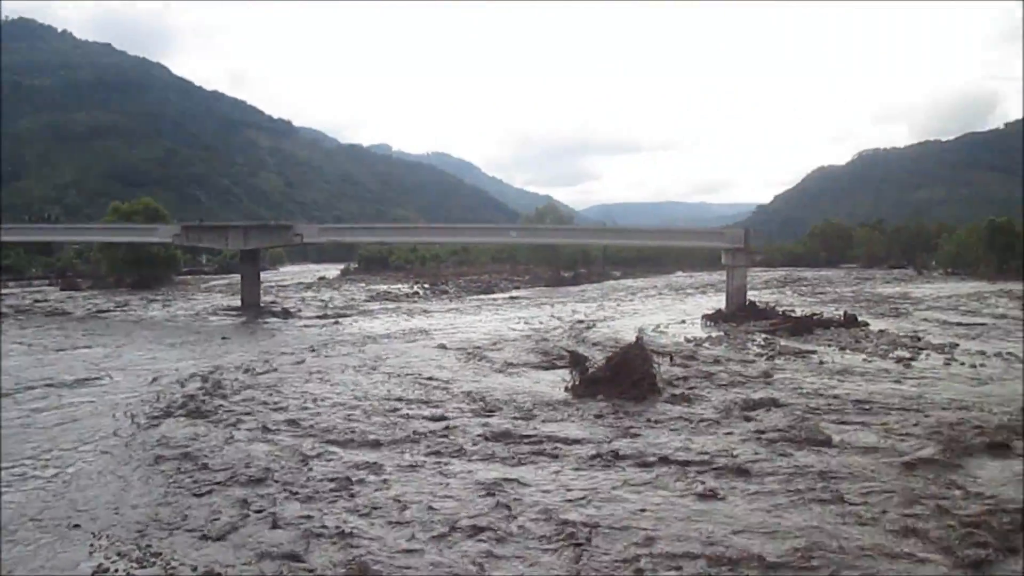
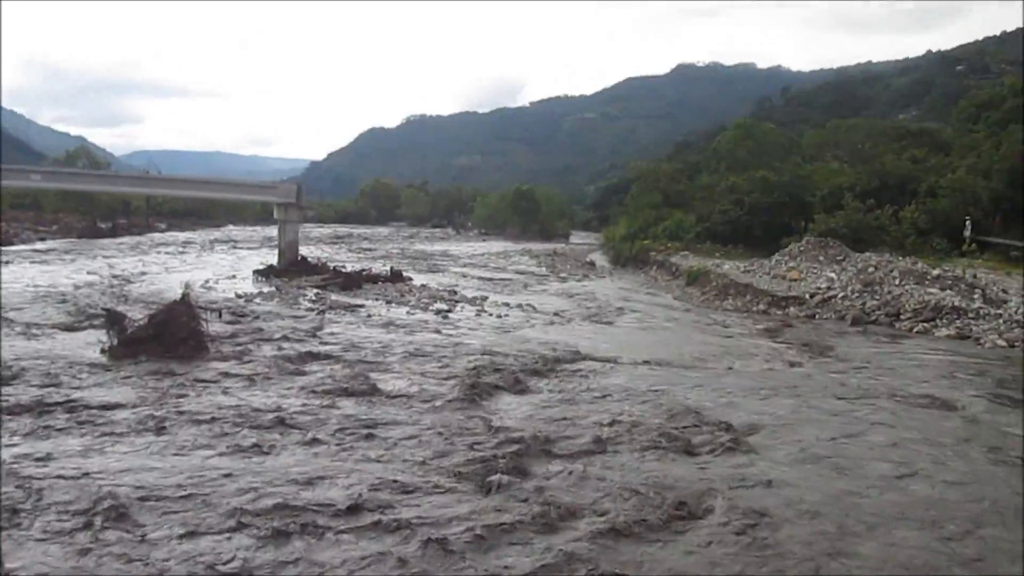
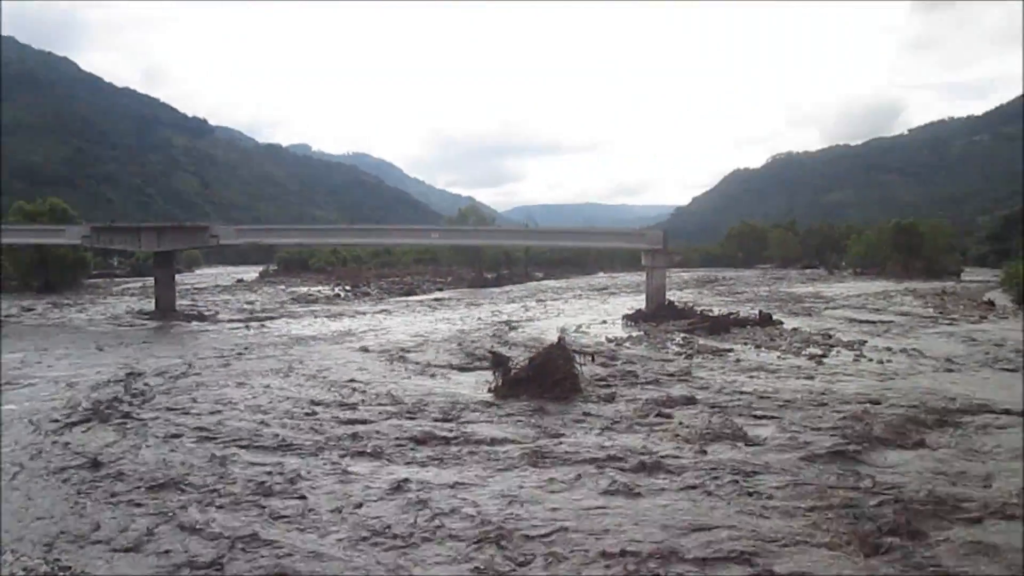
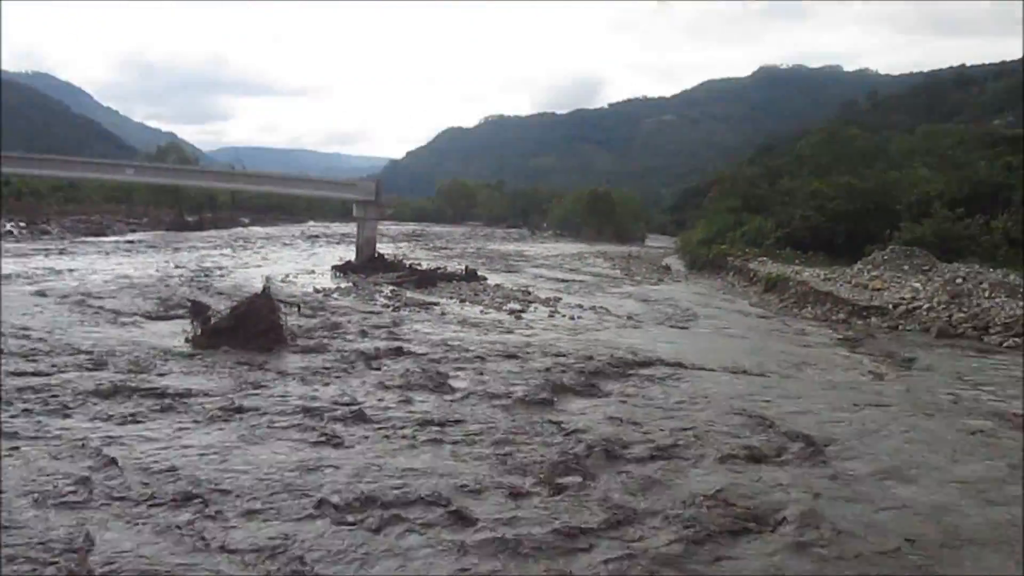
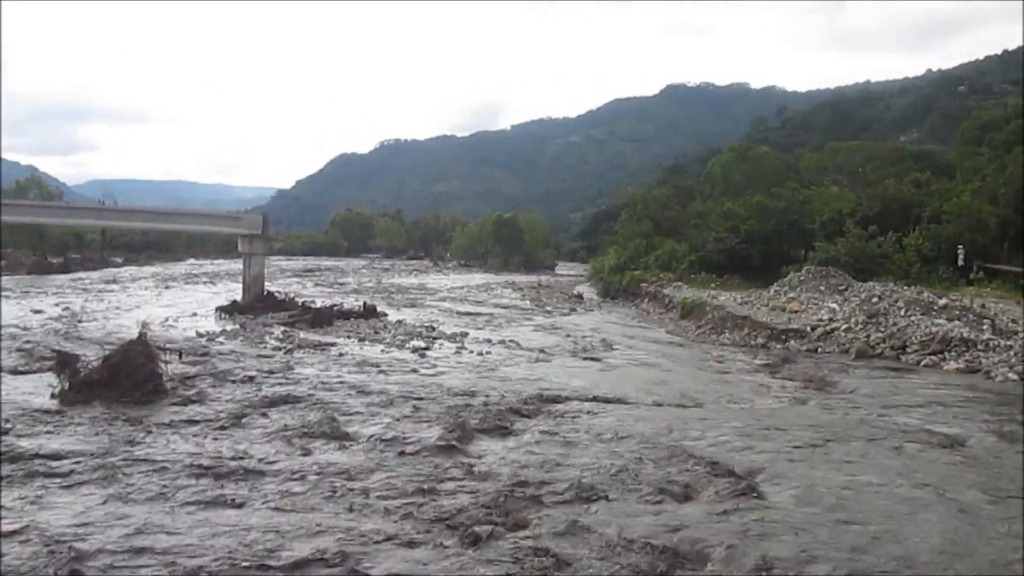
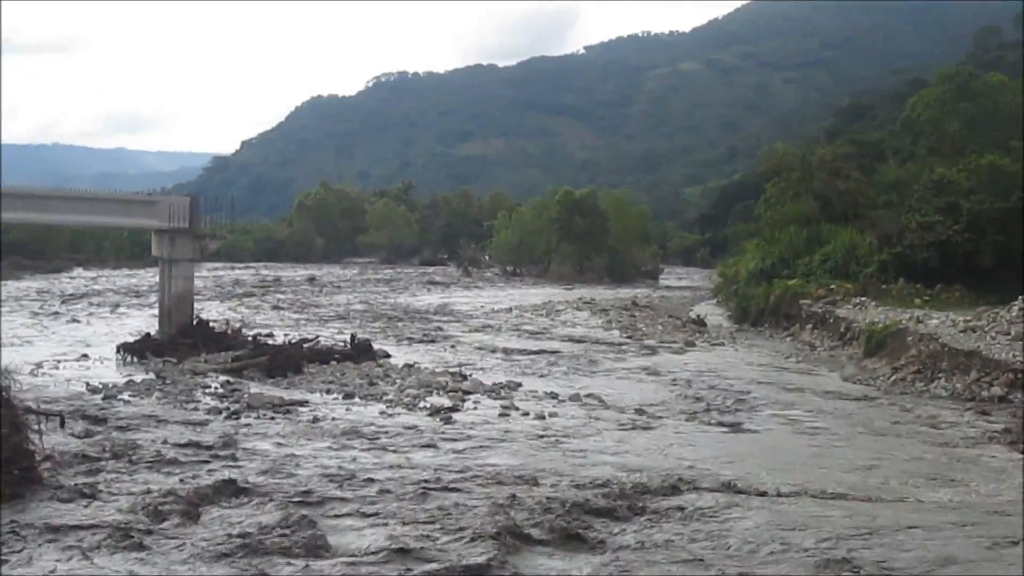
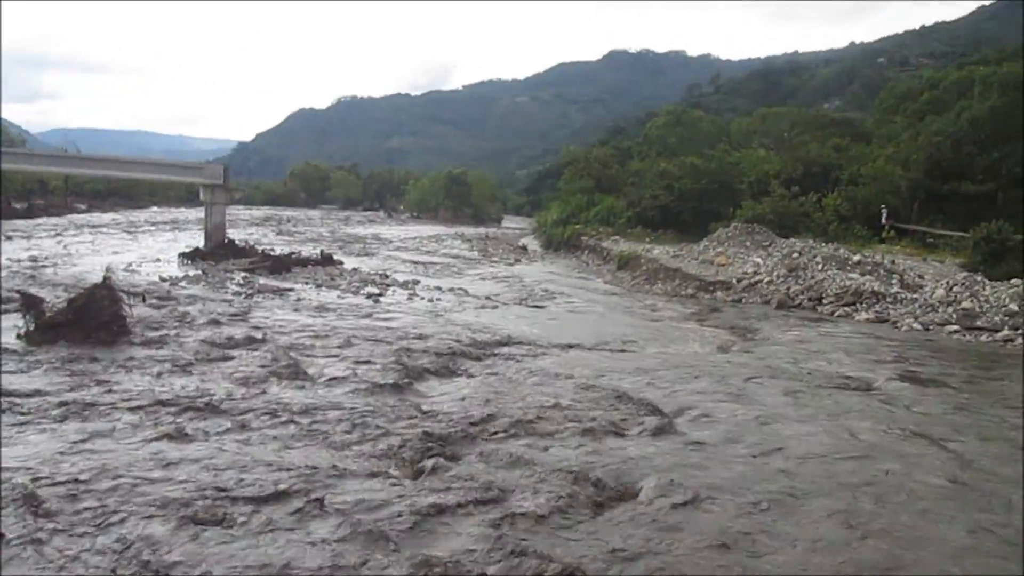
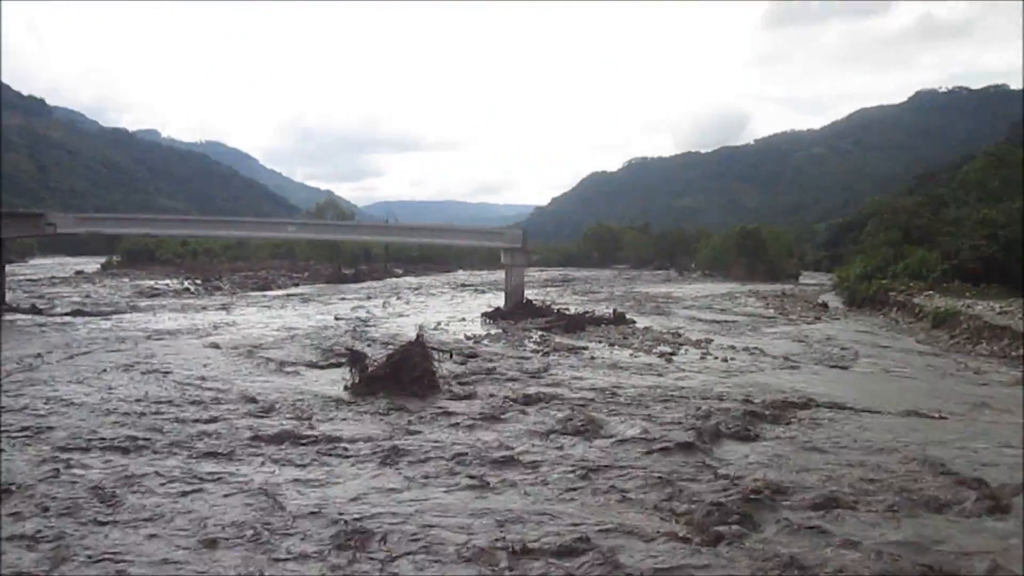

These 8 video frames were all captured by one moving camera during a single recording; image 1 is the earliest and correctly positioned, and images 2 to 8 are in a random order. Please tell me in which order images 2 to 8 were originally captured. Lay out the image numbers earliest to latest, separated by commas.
3, 8, 4, 2, 7, 5, 6
